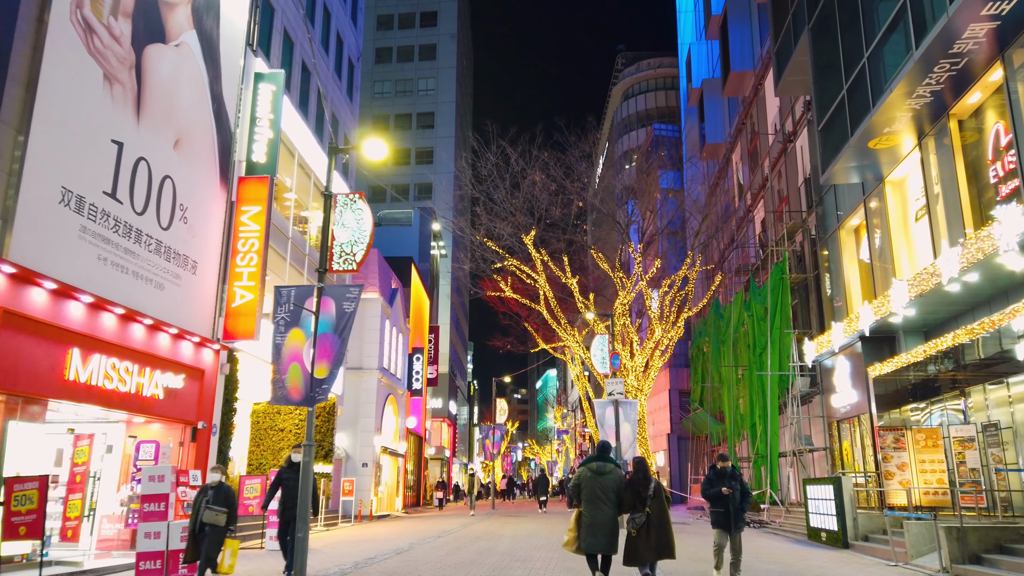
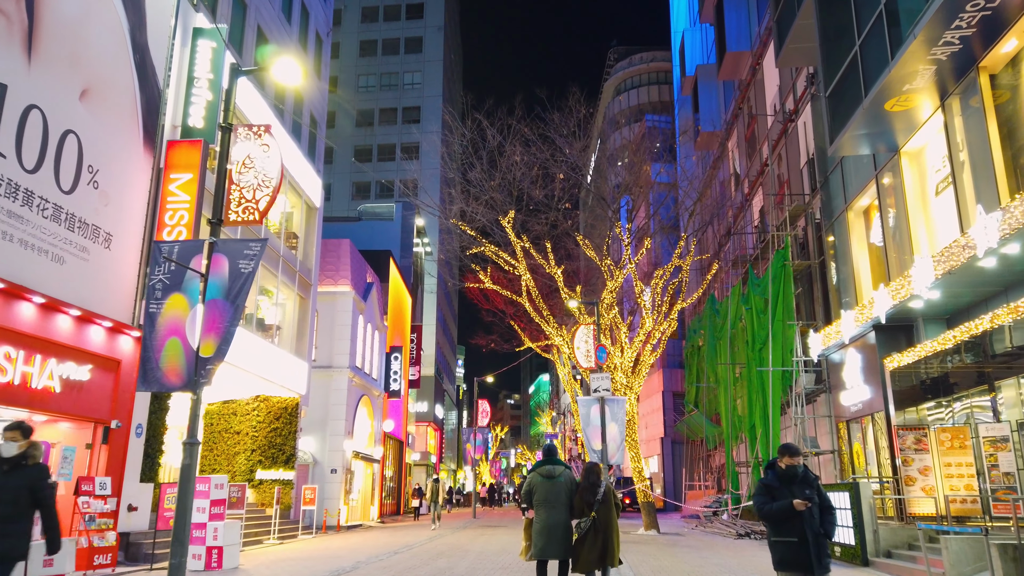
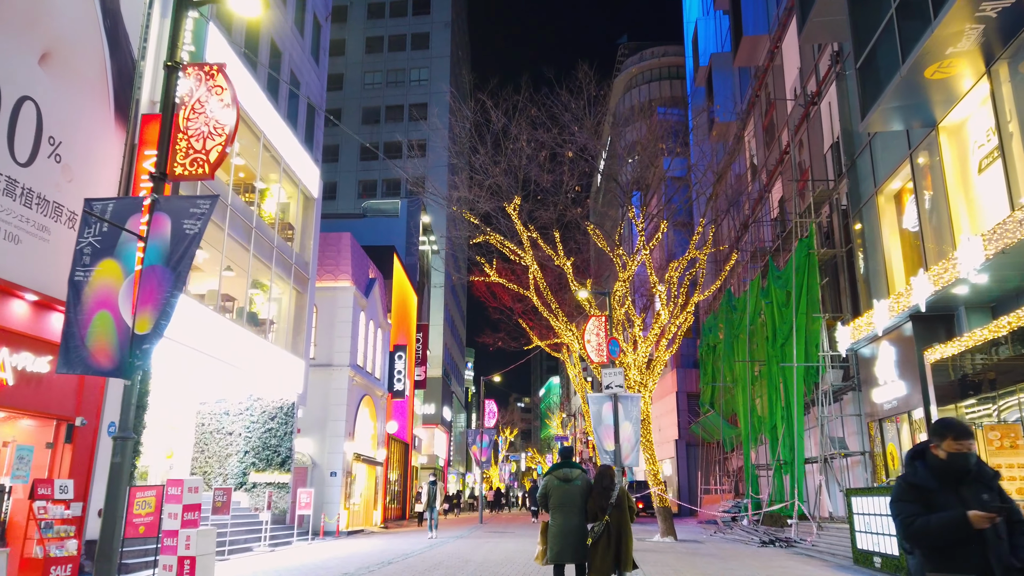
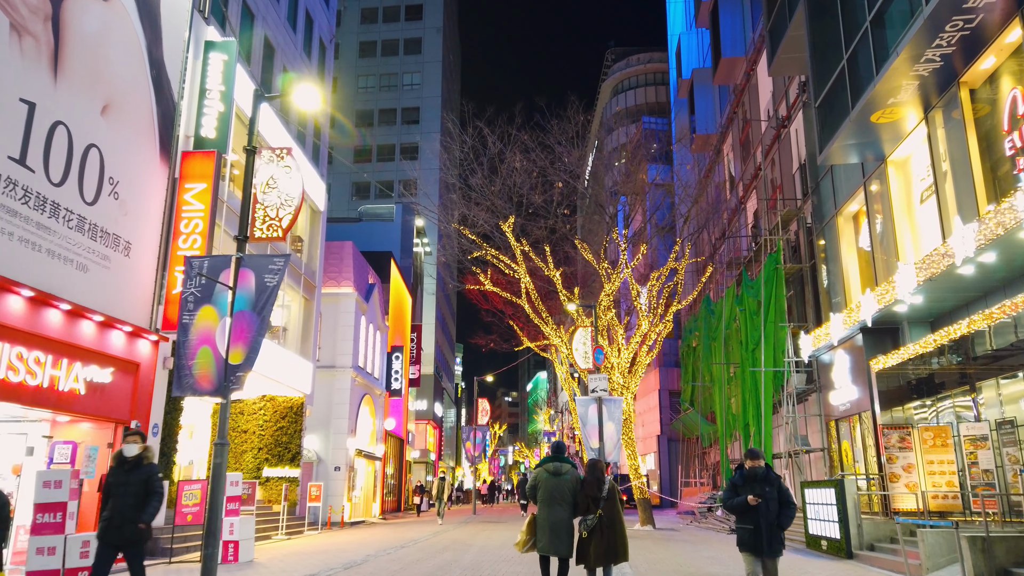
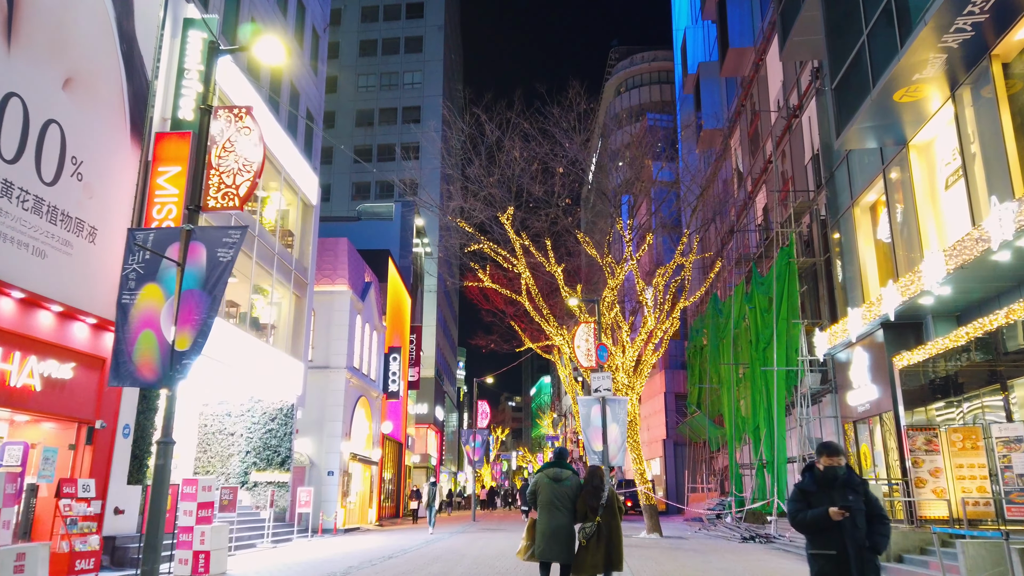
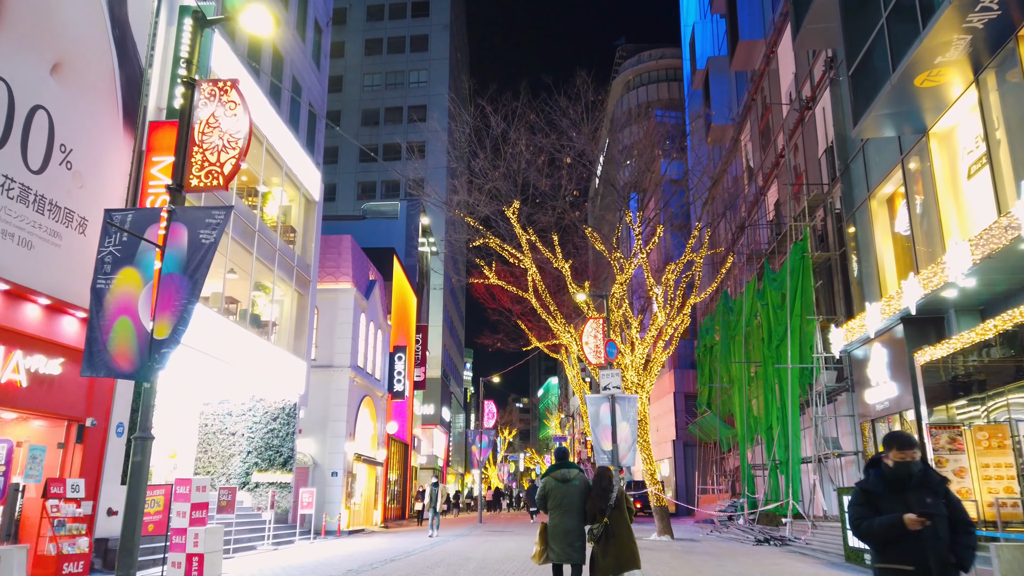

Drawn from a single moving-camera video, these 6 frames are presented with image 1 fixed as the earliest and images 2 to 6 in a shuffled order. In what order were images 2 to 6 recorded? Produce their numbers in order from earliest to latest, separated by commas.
4, 2, 5, 6, 3
